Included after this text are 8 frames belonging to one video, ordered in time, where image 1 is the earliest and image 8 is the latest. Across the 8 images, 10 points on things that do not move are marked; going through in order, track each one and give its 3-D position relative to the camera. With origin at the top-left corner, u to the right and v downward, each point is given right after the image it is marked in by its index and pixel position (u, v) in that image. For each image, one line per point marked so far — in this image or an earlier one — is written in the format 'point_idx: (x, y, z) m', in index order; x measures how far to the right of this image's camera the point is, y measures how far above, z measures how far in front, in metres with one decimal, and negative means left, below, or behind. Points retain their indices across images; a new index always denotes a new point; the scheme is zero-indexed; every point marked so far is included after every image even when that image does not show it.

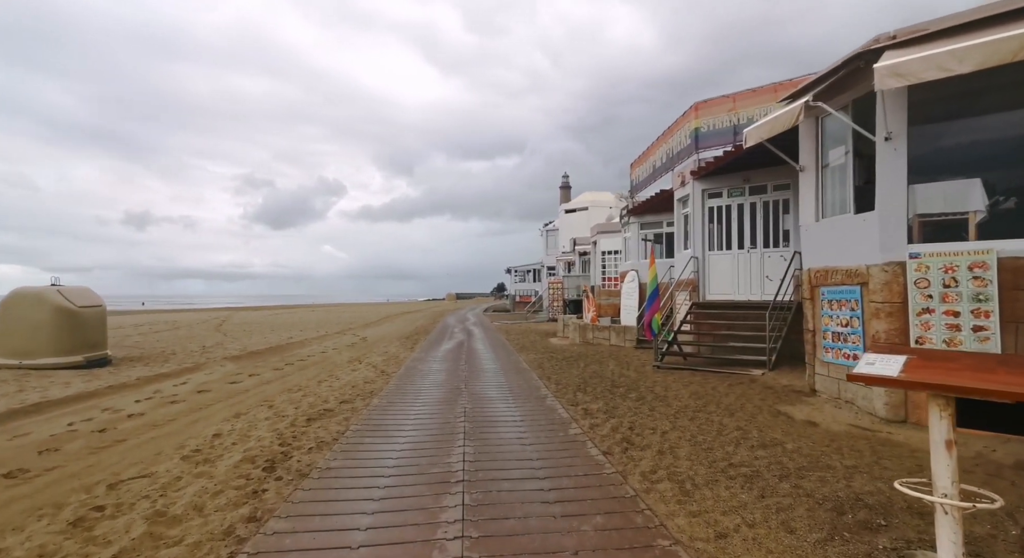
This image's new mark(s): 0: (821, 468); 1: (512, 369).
0: (+2.7, -1.7, +4.5) m
1: (0.0, -2.0, +11.5) m
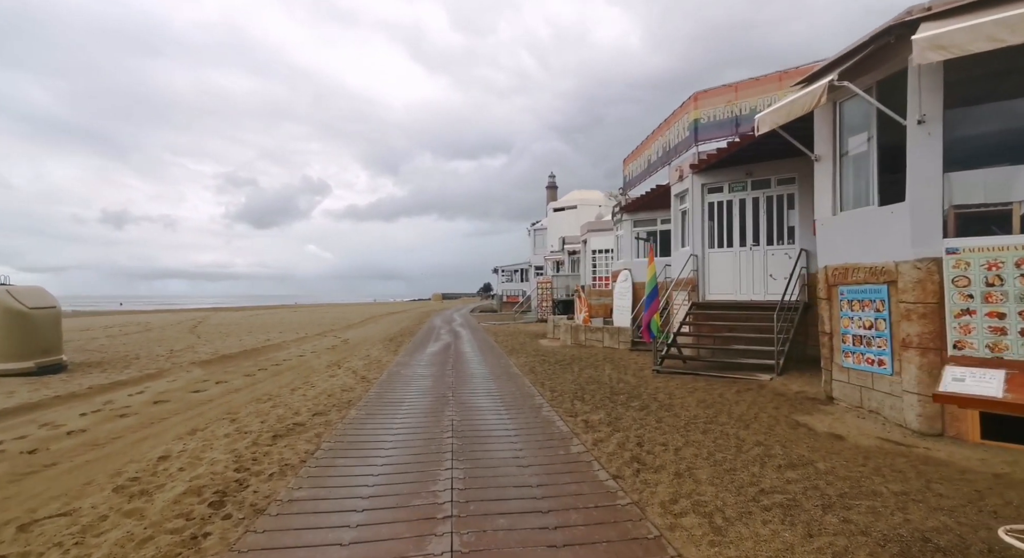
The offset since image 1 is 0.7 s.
0: (+2.7, -1.7, +3.9) m
1: (-0.2, -2.0, +10.8) m
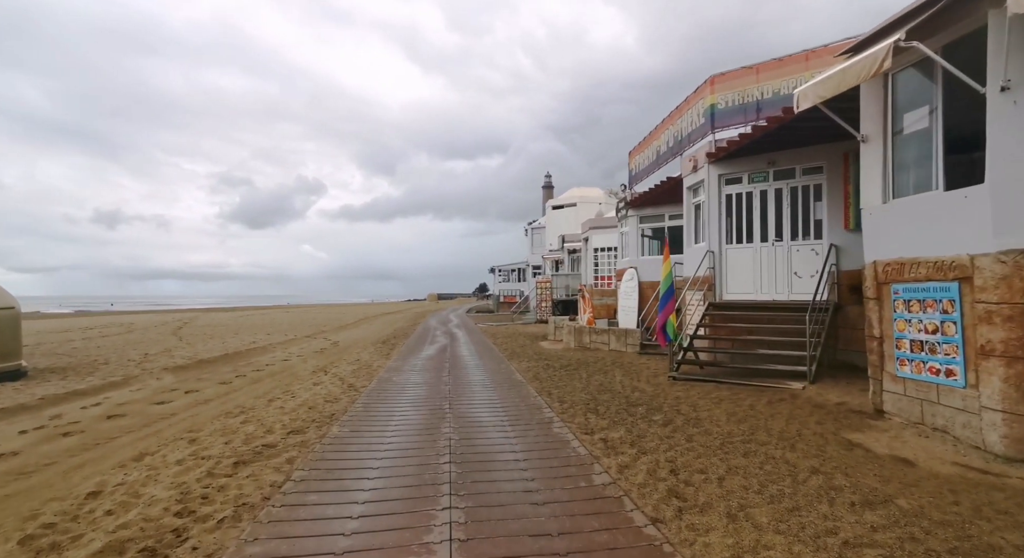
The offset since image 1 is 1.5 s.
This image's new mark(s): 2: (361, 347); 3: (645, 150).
0: (+2.8, -1.6, +3.0) m
1: (-0.2, -2.0, +9.9) m
2: (-4.7, -2.1, +15.9) m
3: (+4.0, +3.9, +15.4) m
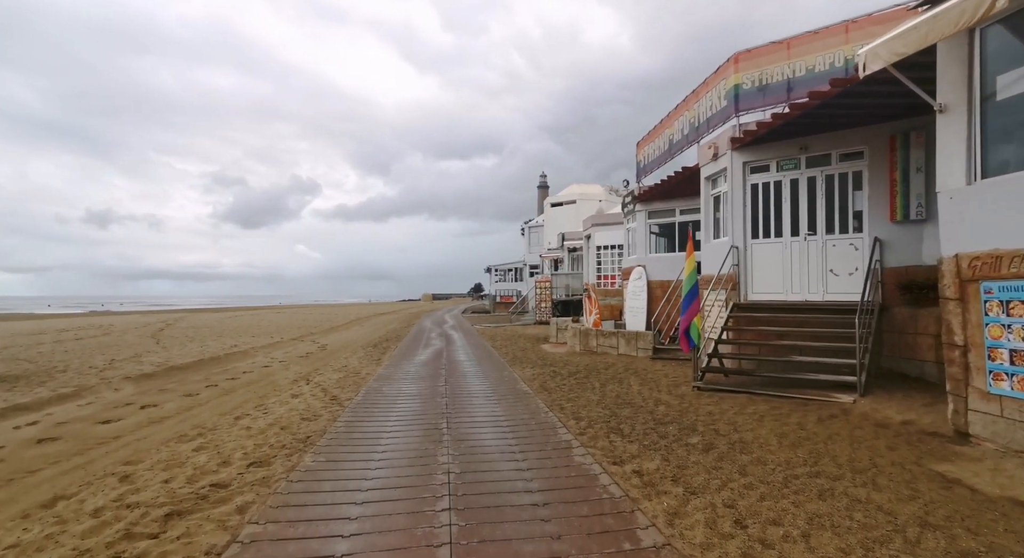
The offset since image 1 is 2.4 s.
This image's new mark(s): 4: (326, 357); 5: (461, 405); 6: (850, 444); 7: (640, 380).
0: (+3.0, -1.6, +2.0) m
1: (-0.1, -1.9, +8.9) m
2: (-4.7, -2.1, +14.8) m
3: (+4.0, +3.9, +14.4) m
4: (-5.0, -2.1, +13.8) m
5: (-0.8, -1.9, +7.8) m
6: (+3.5, -1.7, +5.3) m
7: (+2.4, -1.9, +9.4) m
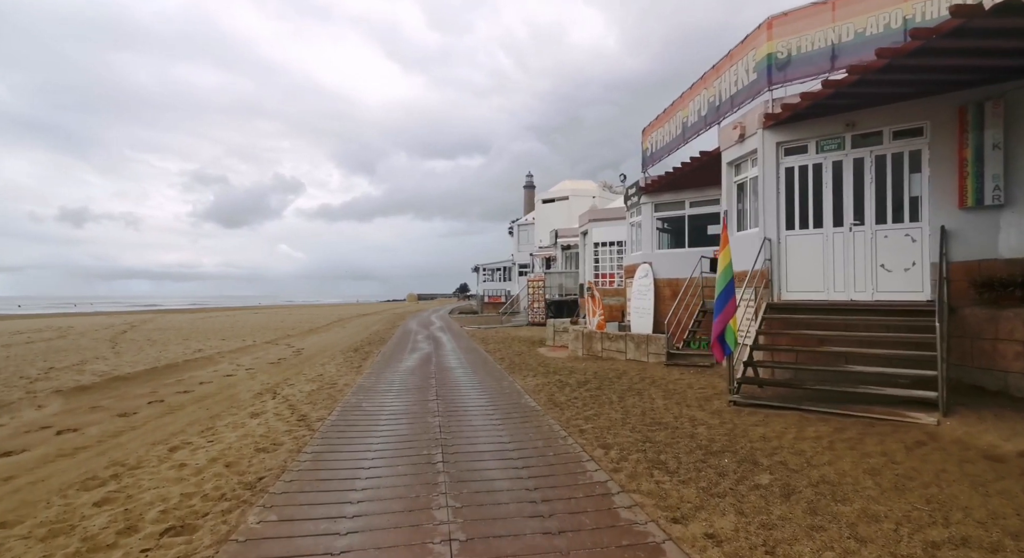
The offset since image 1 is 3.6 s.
0: (+3.2, -1.5, +0.8) m
1: (0.0, -1.9, +7.6) m
2: (-4.8, -2.0, +13.3) m
3: (+3.9, +4.0, +13.2) m
4: (-5.0, -2.0, +12.3) m
5: (-0.7, -1.9, +6.4) m
6: (+3.6, -1.6, +4.0) m
7: (+2.4, -1.8, +8.2) m
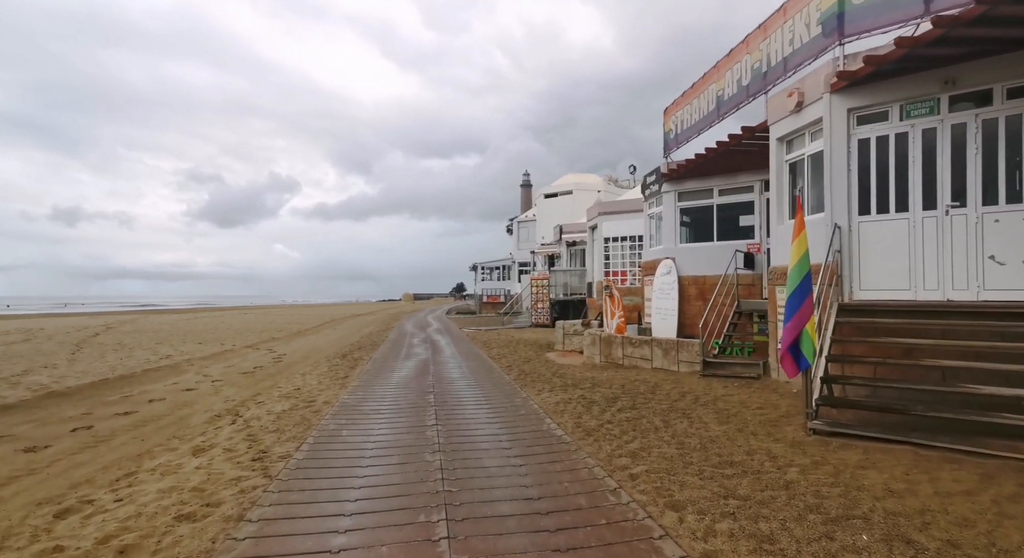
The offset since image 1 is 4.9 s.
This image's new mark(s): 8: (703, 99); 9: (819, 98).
0: (+3.5, -1.5, -0.8) m
1: (+0.2, -1.8, +6.0) m
2: (-4.6, -2.0, +11.7) m
3: (+4.1, +4.1, +11.7) m
4: (-4.9, -2.0, +10.7) m
5: (-0.5, -1.8, +4.9) m
6: (+3.9, -1.6, +2.5) m
7: (+2.6, -1.7, +6.6) m
8: (+4.1, +3.9, +11.1) m
9: (+4.5, +2.6, +7.5) m
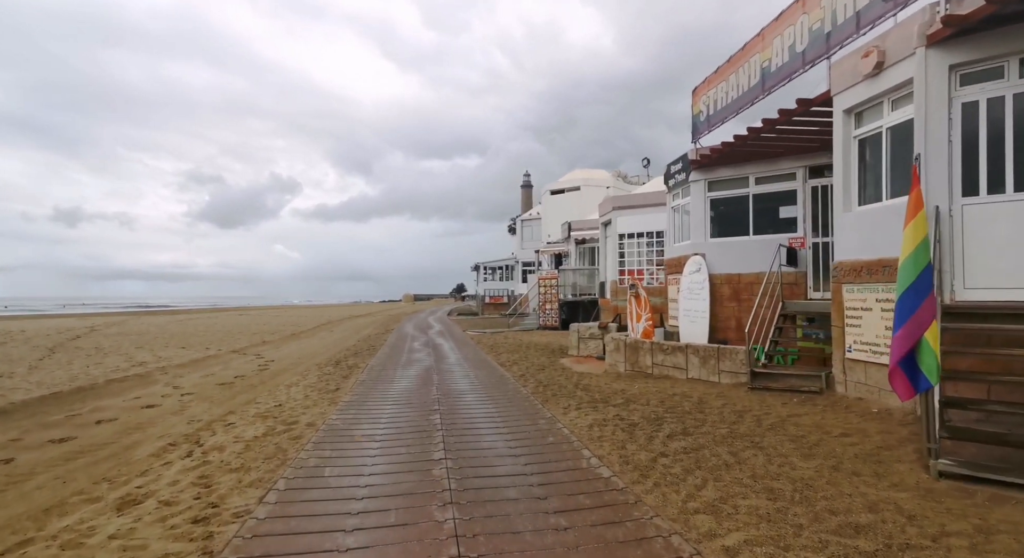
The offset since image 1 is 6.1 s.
0: (+3.7, -1.4, -2.1) m
1: (+0.5, -1.7, +4.7) m
2: (-4.3, -1.9, +10.4) m
3: (+4.4, +4.1, +10.4) m
4: (-4.6, -1.9, +9.4) m
5: (-0.2, -1.7, +3.6) m
6: (+4.2, -1.5, +1.2) m
7: (+2.9, -1.7, +5.3) m
8: (+4.4, +3.9, +9.8) m
9: (+4.8, +2.7, +6.2) m
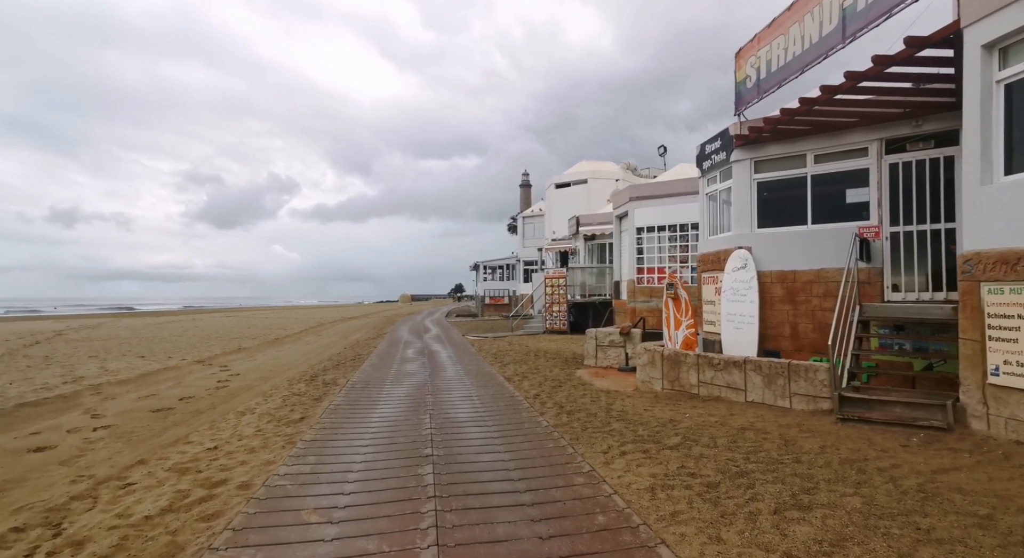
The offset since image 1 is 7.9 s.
0: (+4.0, -1.4, -4.0) m
1: (+0.7, -1.7, +2.7) m
2: (-4.1, -1.9, +8.5) m
3: (+4.6, +4.1, +8.4) m
4: (-4.4, -1.9, +7.4) m
5: (0.0, -1.7, +1.6) m
6: (+4.4, -1.5, -0.7) m
7: (+3.1, -1.6, +3.4) m
8: (+4.6, +4.0, +7.9) m
9: (+5.0, +2.7, +4.2) m
